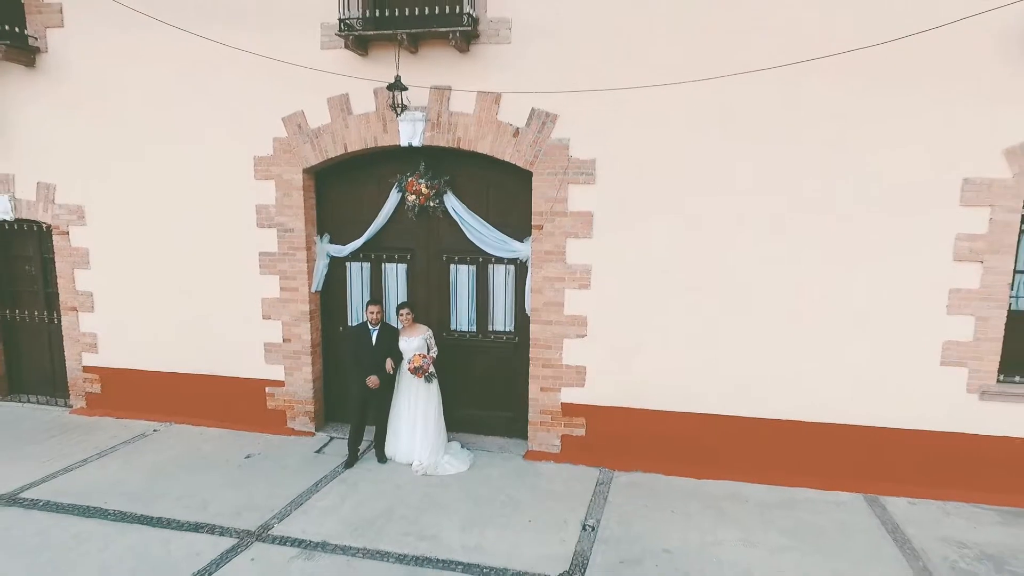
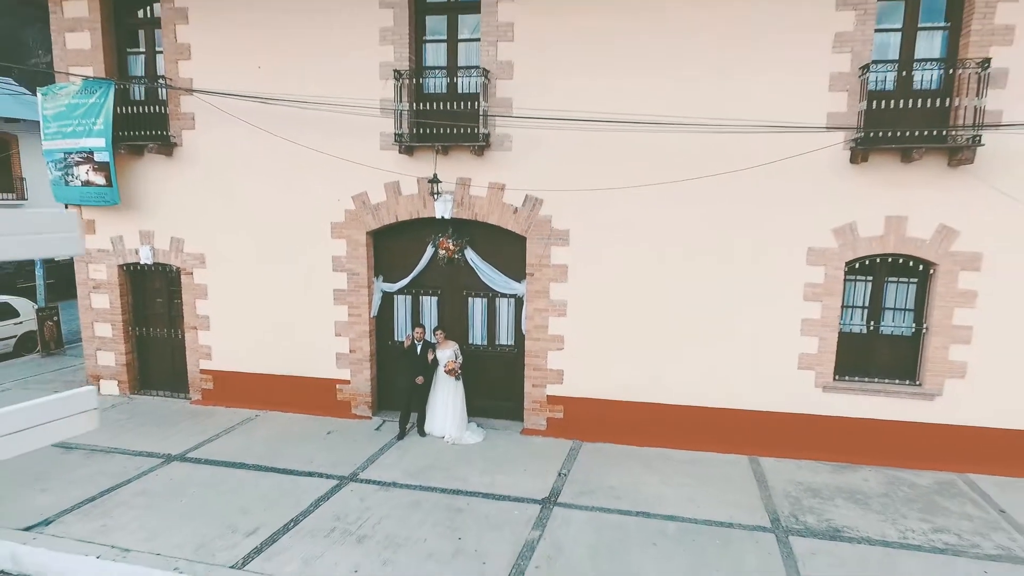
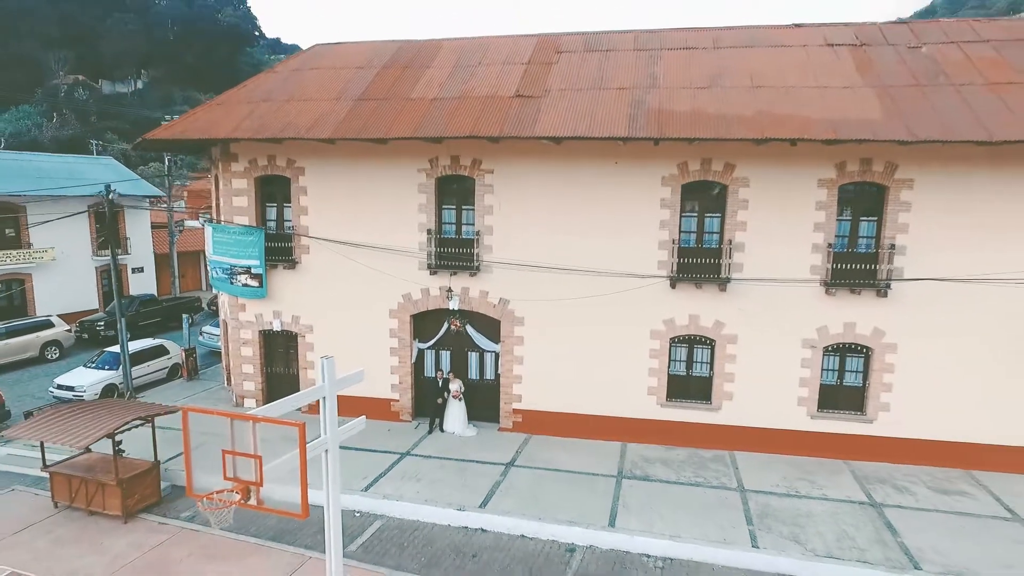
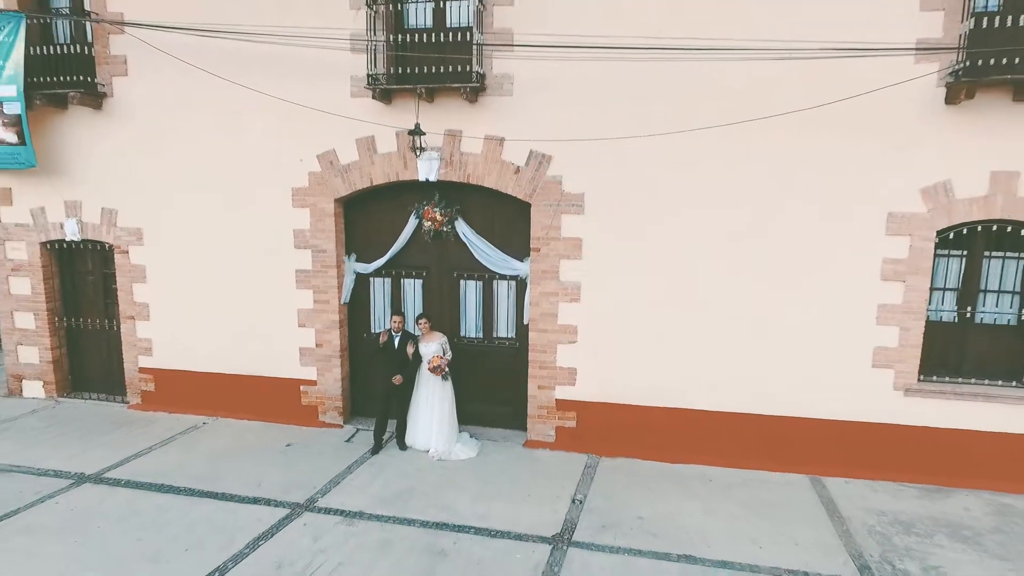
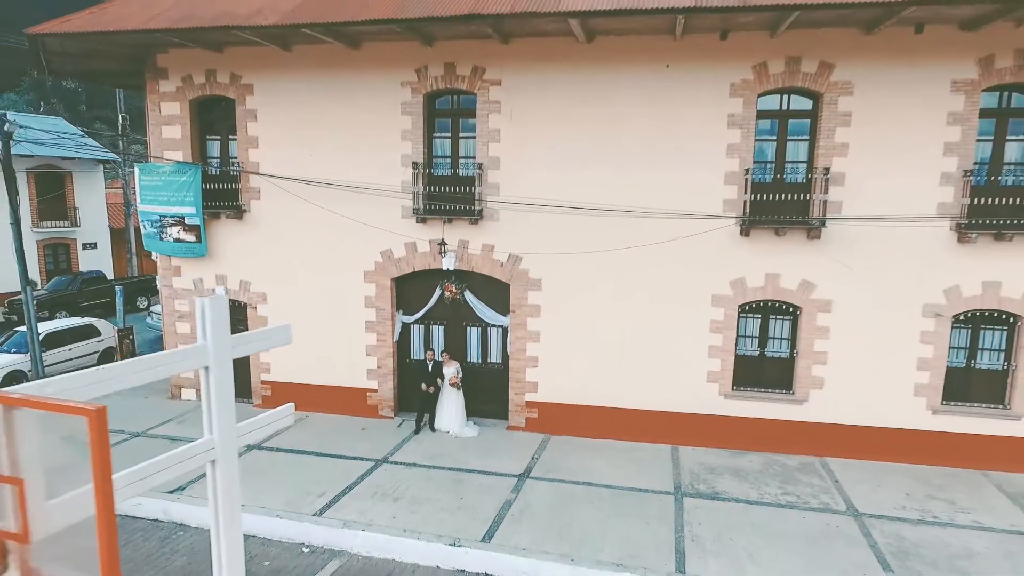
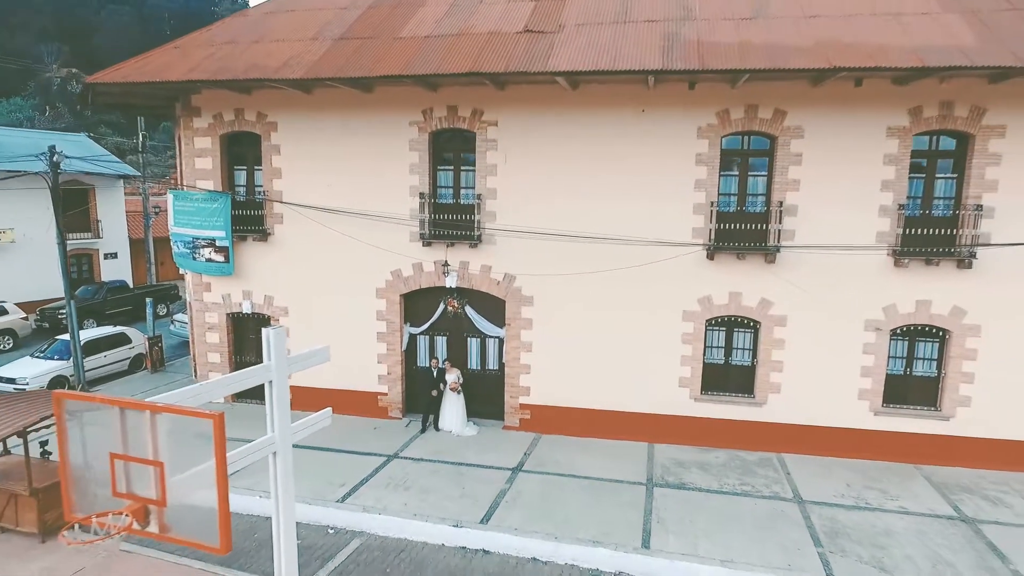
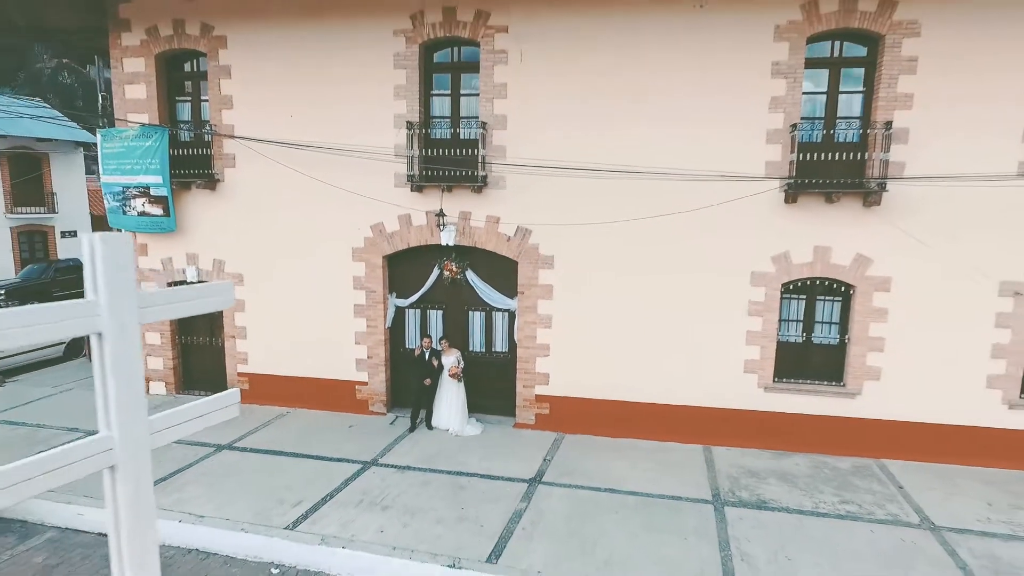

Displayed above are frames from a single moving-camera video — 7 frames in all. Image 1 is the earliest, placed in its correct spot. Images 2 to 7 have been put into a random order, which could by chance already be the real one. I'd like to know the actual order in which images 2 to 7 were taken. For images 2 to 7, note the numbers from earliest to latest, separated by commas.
4, 2, 7, 5, 6, 3
